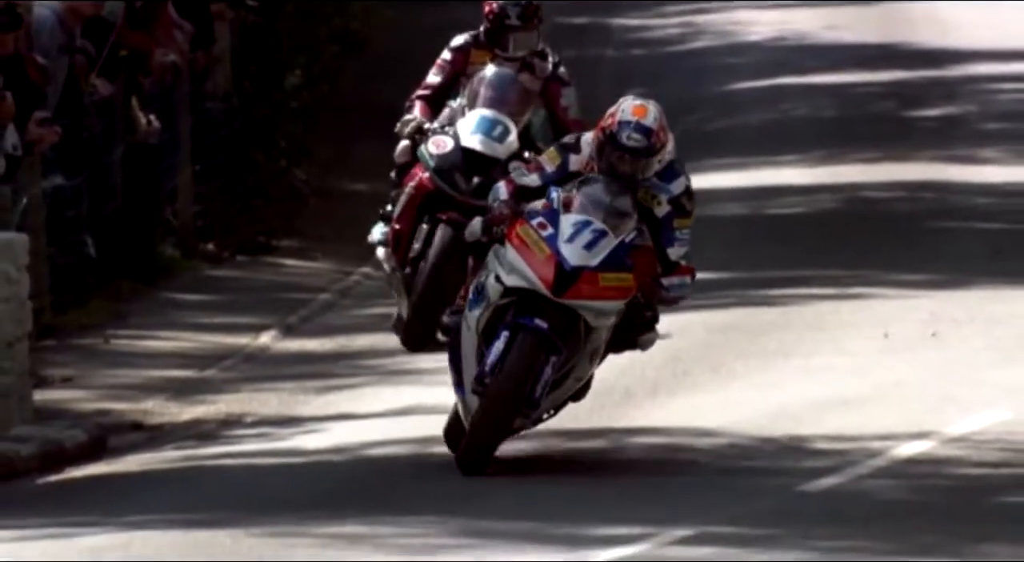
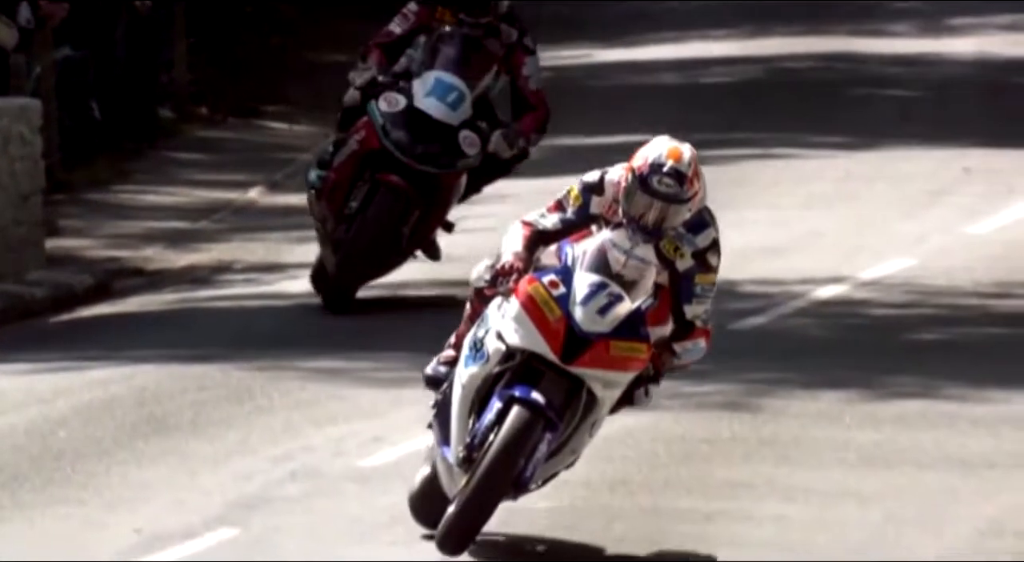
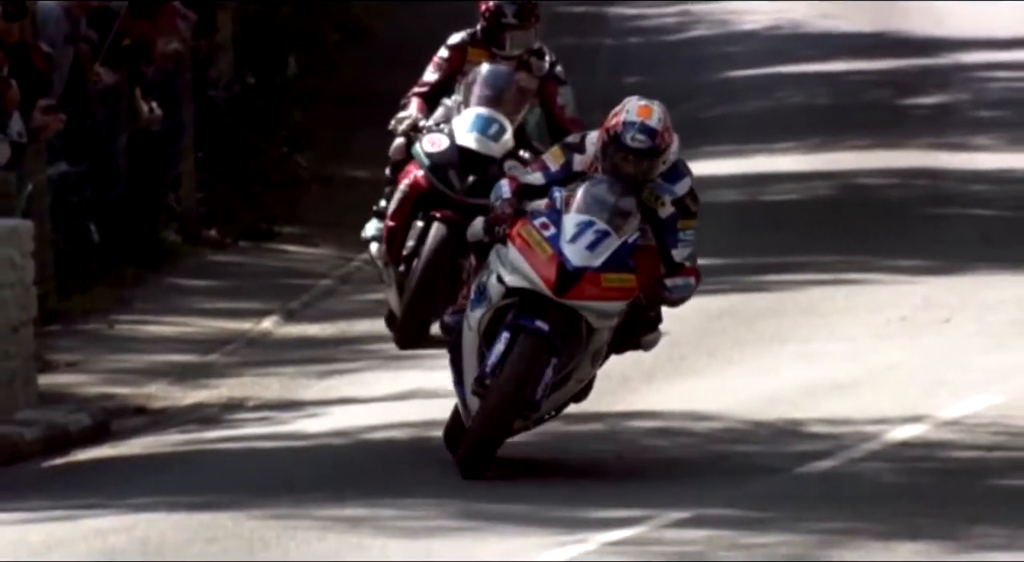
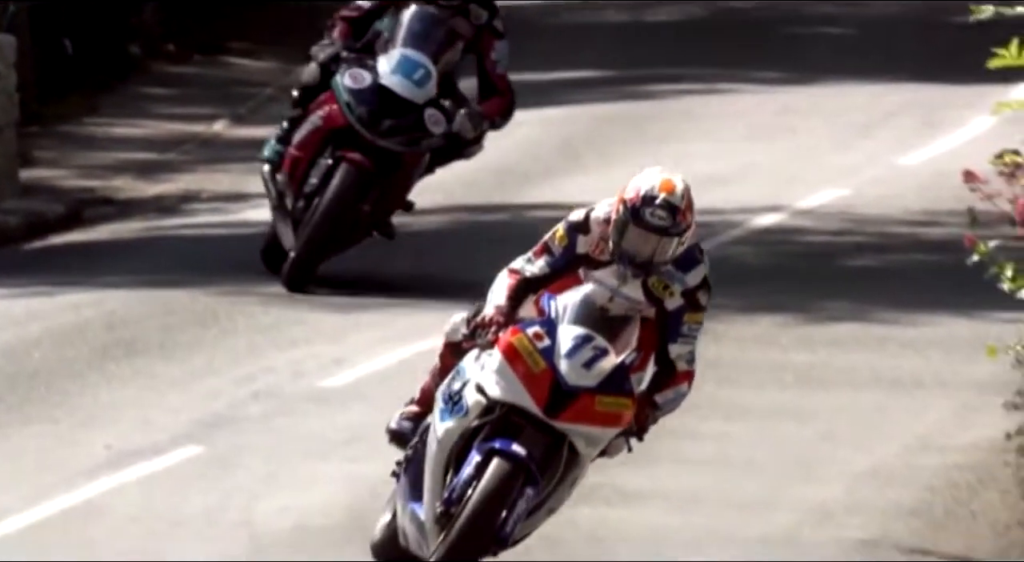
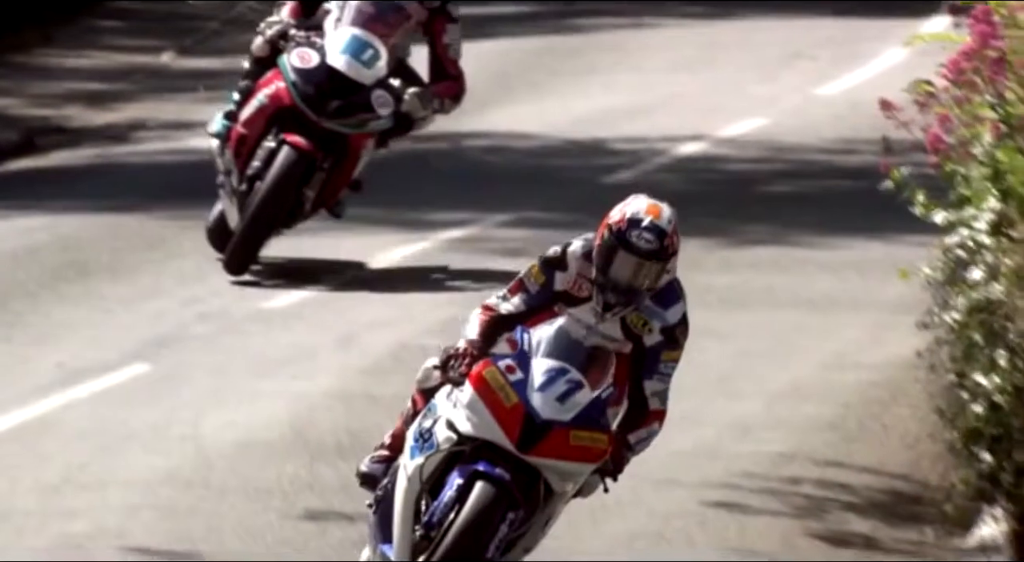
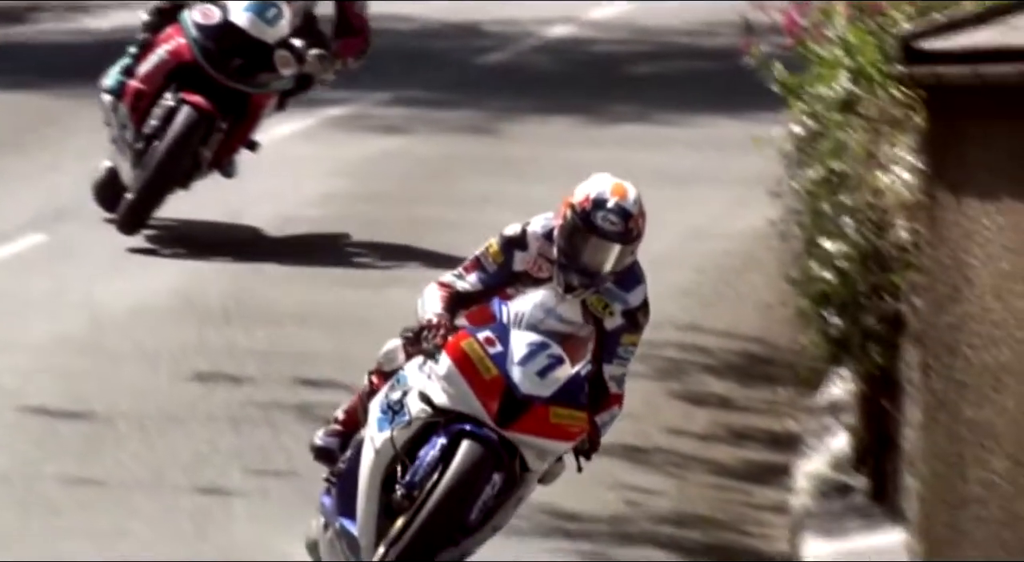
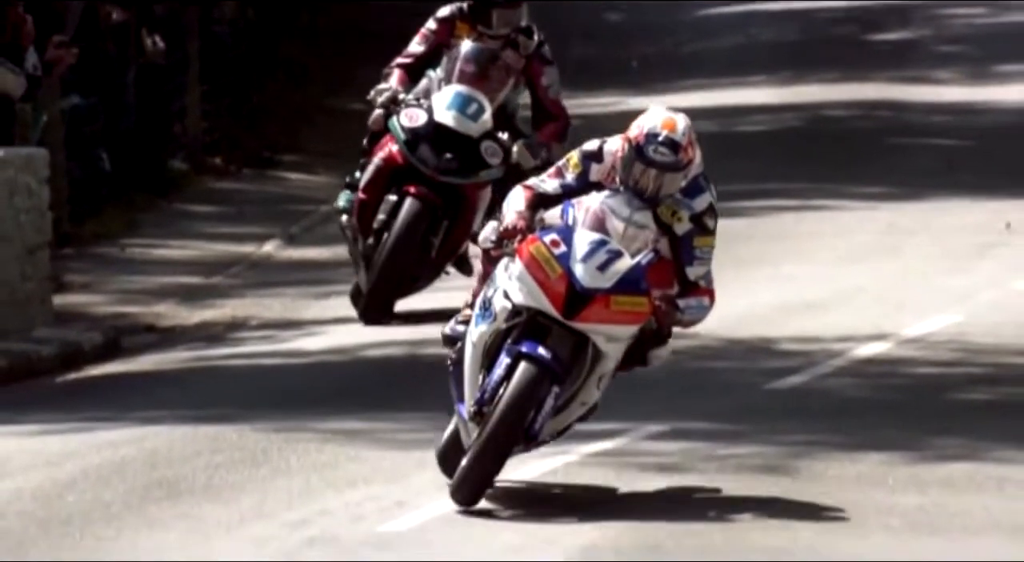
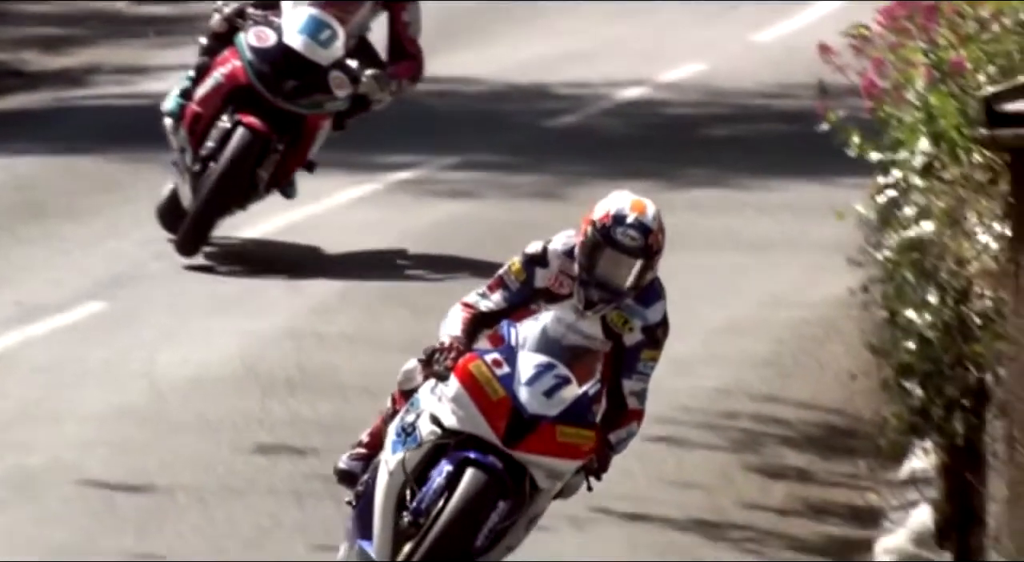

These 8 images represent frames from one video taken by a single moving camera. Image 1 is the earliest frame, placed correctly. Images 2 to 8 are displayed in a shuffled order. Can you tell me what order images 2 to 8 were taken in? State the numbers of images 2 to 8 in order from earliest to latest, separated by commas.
3, 7, 2, 4, 5, 8, 6
